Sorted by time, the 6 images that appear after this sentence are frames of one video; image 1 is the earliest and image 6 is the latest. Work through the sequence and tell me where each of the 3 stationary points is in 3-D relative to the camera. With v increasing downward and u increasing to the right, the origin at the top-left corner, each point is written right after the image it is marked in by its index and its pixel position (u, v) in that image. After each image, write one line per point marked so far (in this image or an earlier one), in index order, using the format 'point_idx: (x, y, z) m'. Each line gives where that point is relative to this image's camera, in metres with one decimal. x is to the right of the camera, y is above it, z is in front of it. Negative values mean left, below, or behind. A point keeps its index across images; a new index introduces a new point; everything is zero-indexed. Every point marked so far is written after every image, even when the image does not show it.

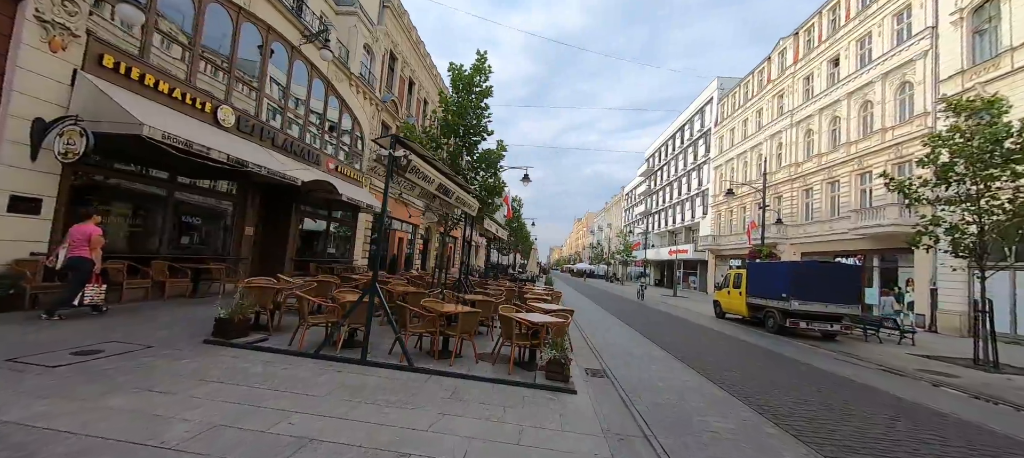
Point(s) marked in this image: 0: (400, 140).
0: (-1.6, +1.3, +5.7) m
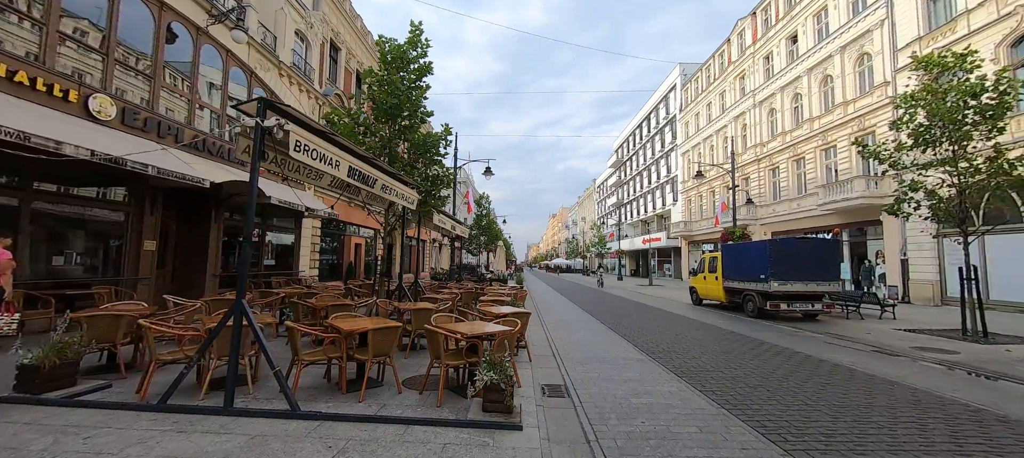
0: (-2.6, +1.3, +4.3) m
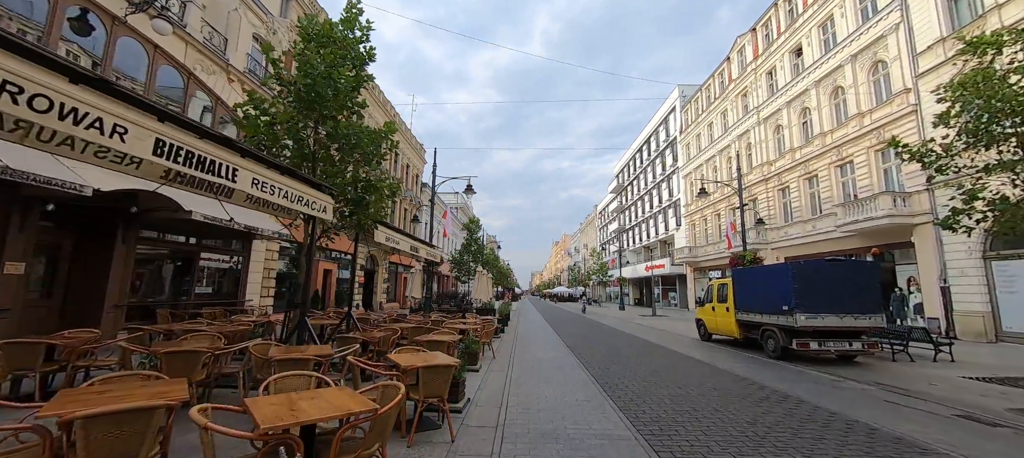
0: (-3.5, +1.3, +2.5) m
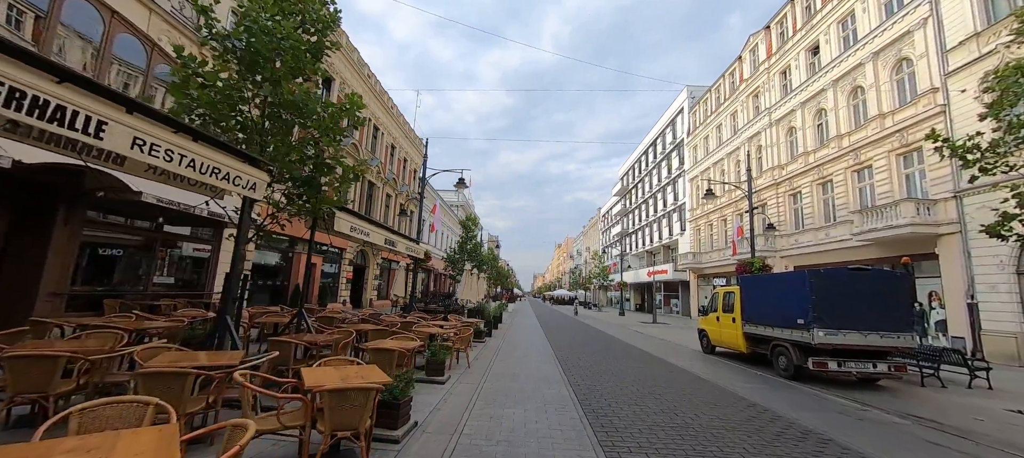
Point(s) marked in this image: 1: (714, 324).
0: (-3.9, +1.6, +1.5) m
1: (+6.0, -2.8, +11.7) m
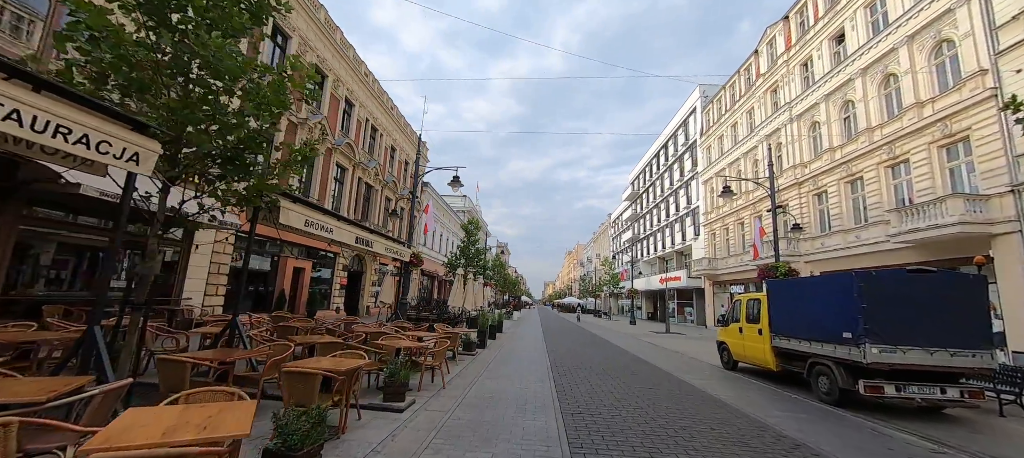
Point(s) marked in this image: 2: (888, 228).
0: (-4.4, +1.8, +0.4) m
1: (+5.8, -2.8, +10.2) m
2: (+15.0, +0.1, +15.7) m
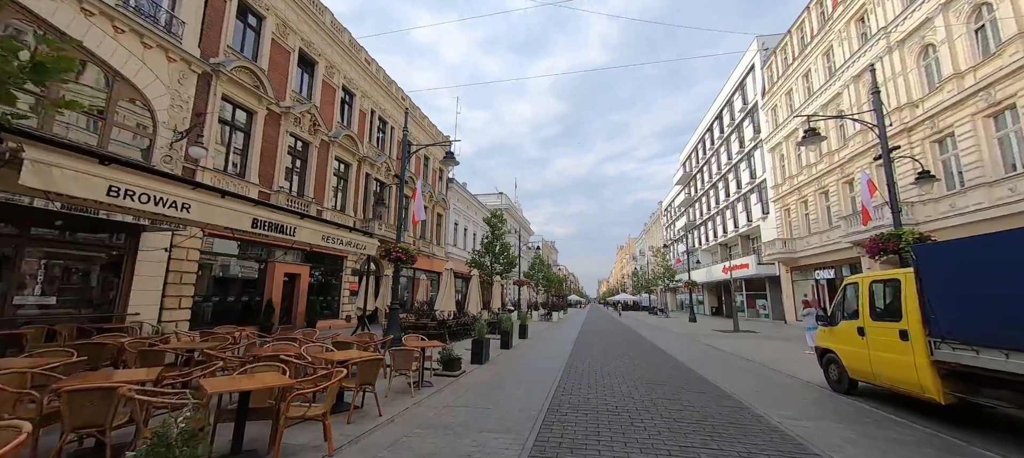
0: (-6.1, +2.1, -2.0) m
1: (+5.5, -1.8, +6.4) m
2: (+15.1, +1.6, +10.7) m
